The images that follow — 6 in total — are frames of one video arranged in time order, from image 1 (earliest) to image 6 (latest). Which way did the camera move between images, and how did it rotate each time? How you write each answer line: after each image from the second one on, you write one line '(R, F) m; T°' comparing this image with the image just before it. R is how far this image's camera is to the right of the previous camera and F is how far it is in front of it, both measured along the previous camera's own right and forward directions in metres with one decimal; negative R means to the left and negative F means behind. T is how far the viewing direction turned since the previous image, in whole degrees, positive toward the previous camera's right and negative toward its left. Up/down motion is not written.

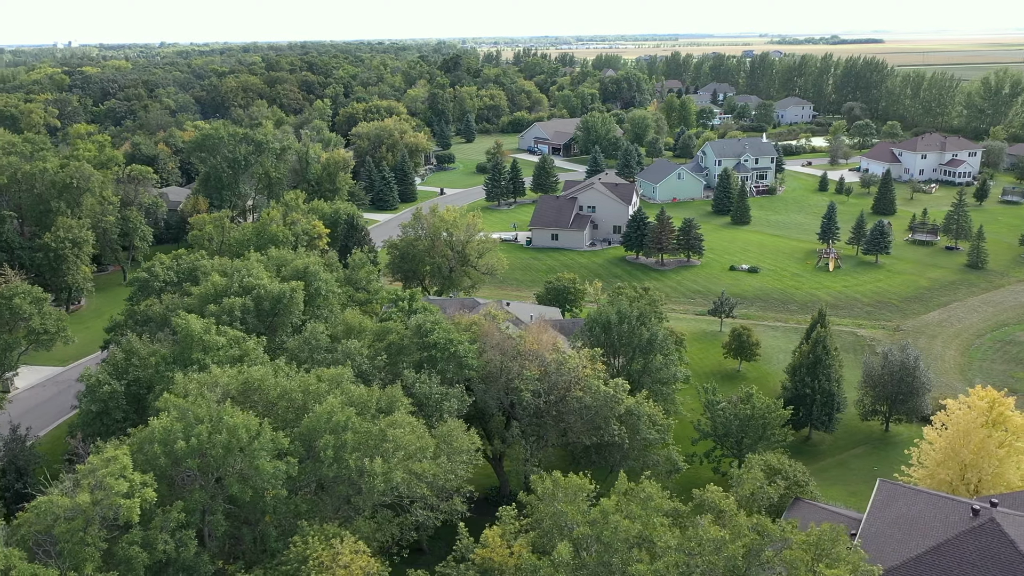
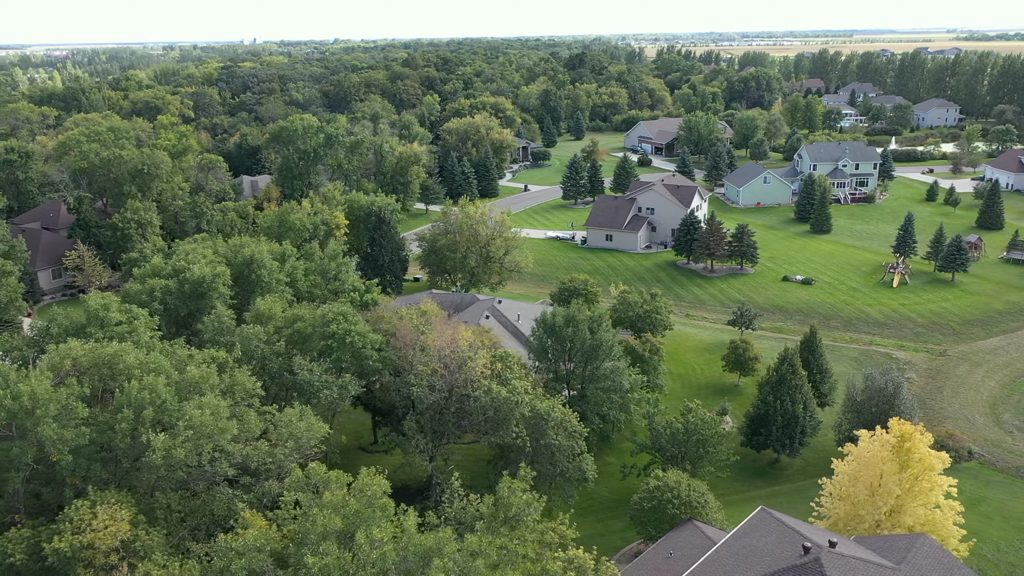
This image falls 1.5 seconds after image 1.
(+7.7, +0.5) m; -10°
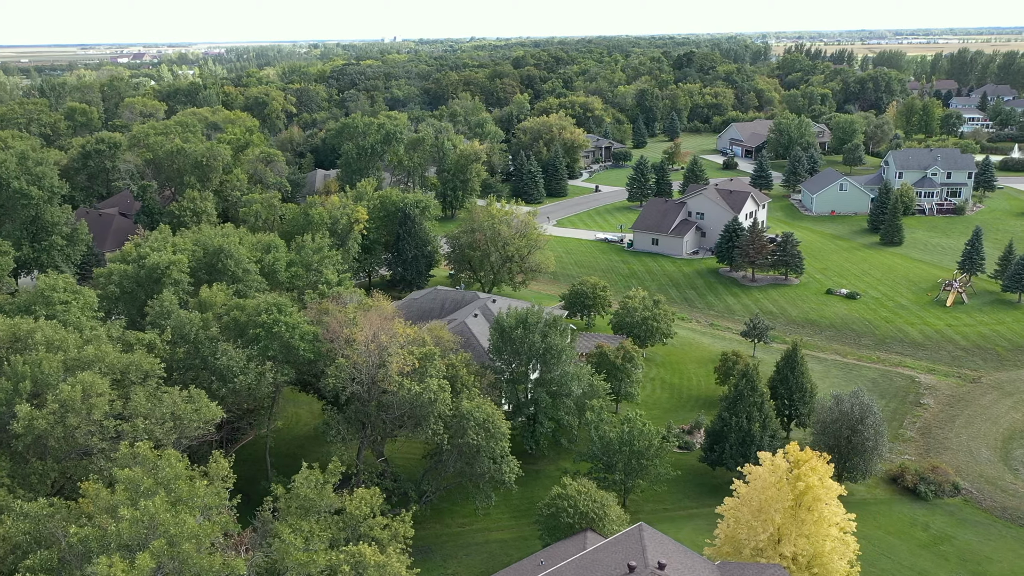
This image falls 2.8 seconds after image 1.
(+6.5, +0.3) m; -9°
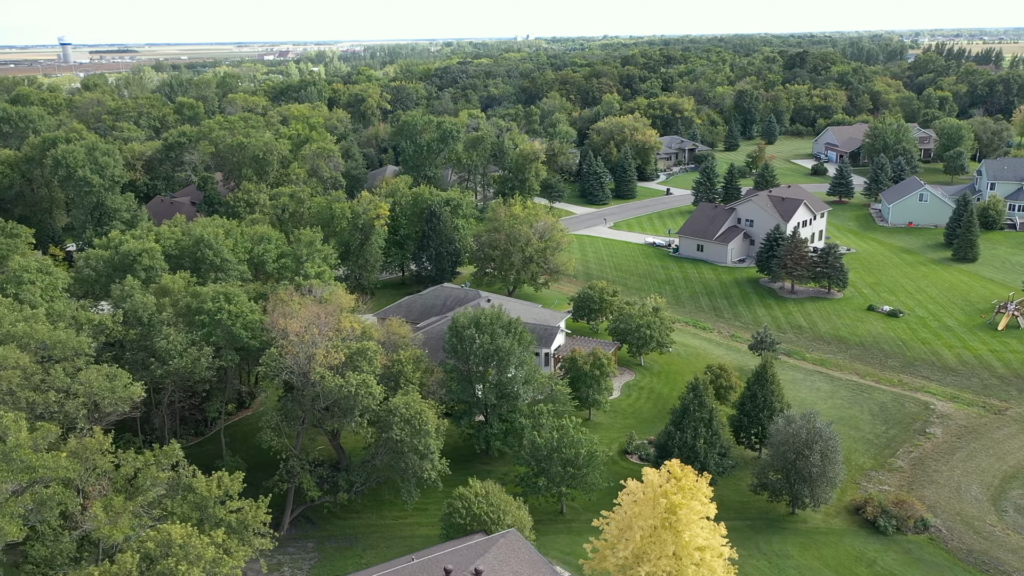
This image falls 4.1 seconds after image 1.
(+6.5, +0.3) m; -9°
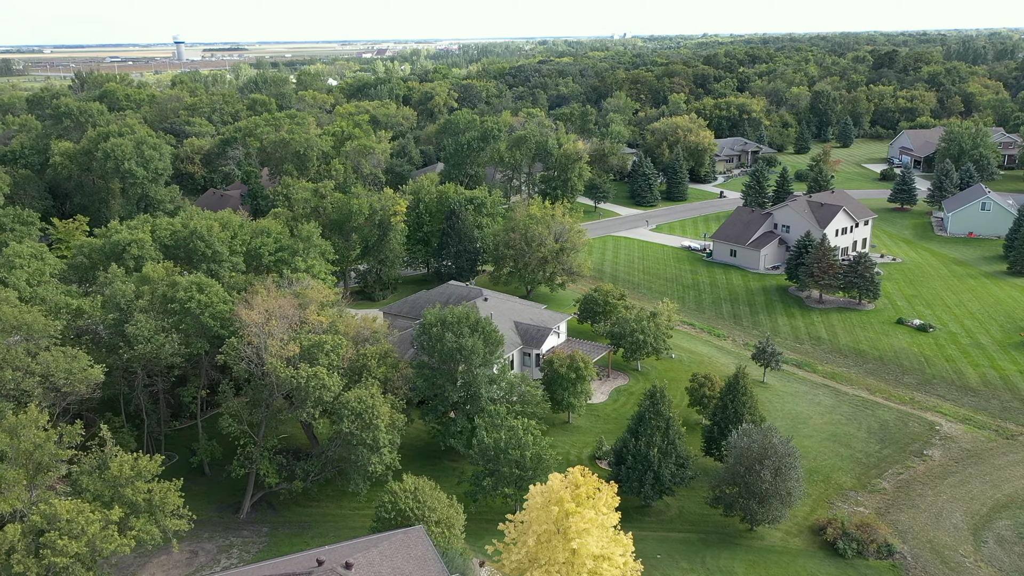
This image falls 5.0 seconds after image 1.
(+4.7, +0.2) m; -6°
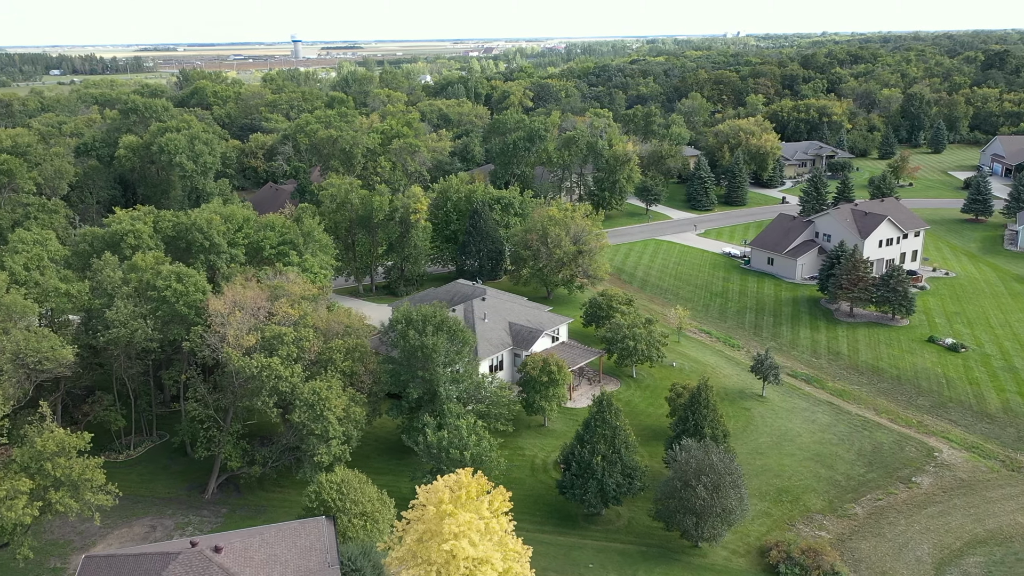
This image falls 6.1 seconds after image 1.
(+5.3, +0.2) m; -7°
